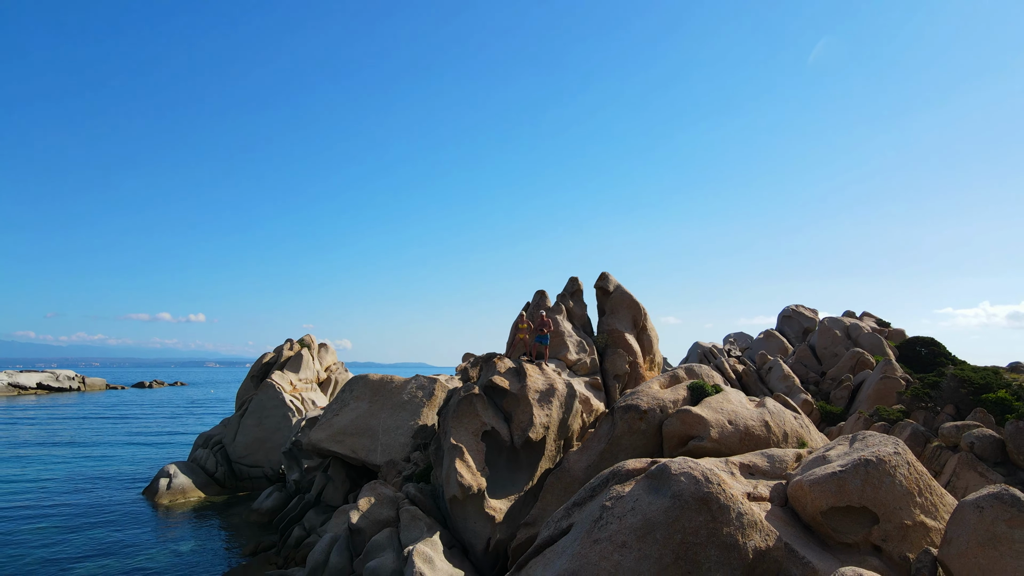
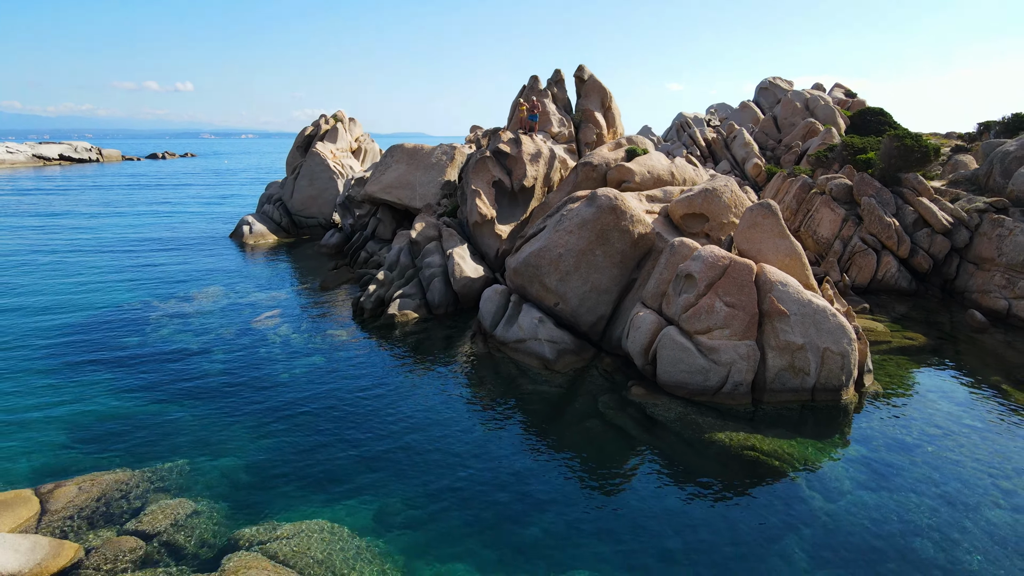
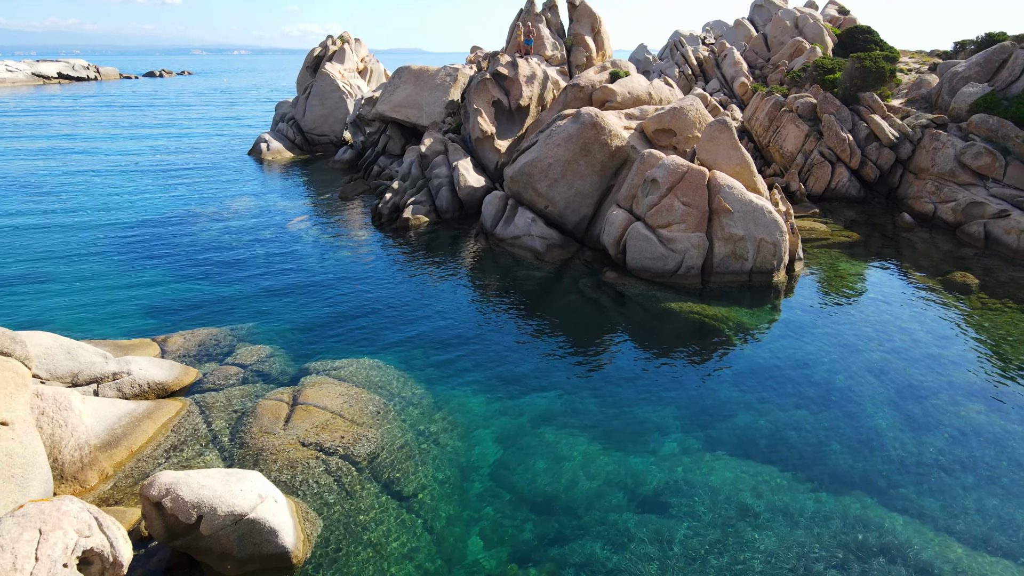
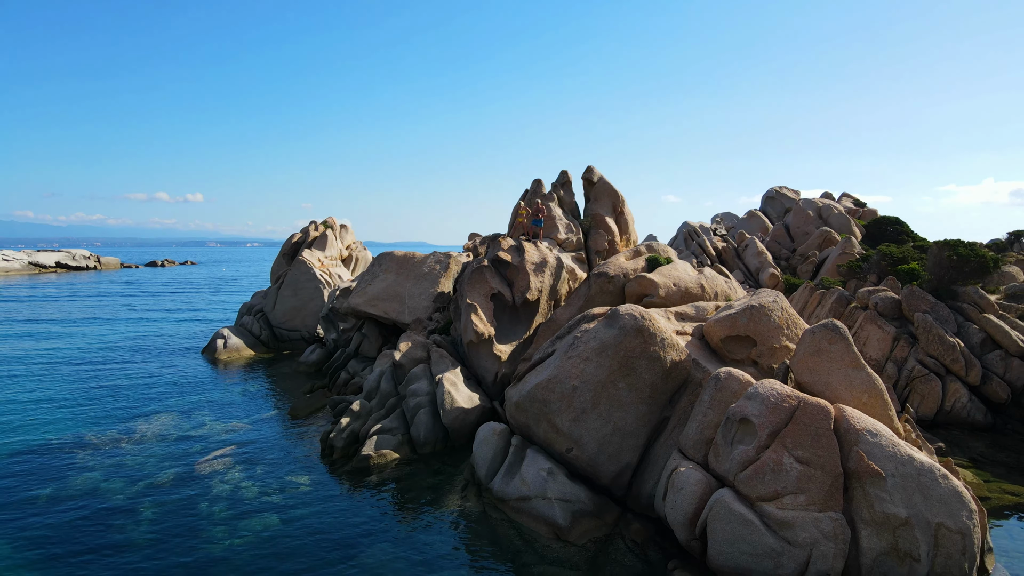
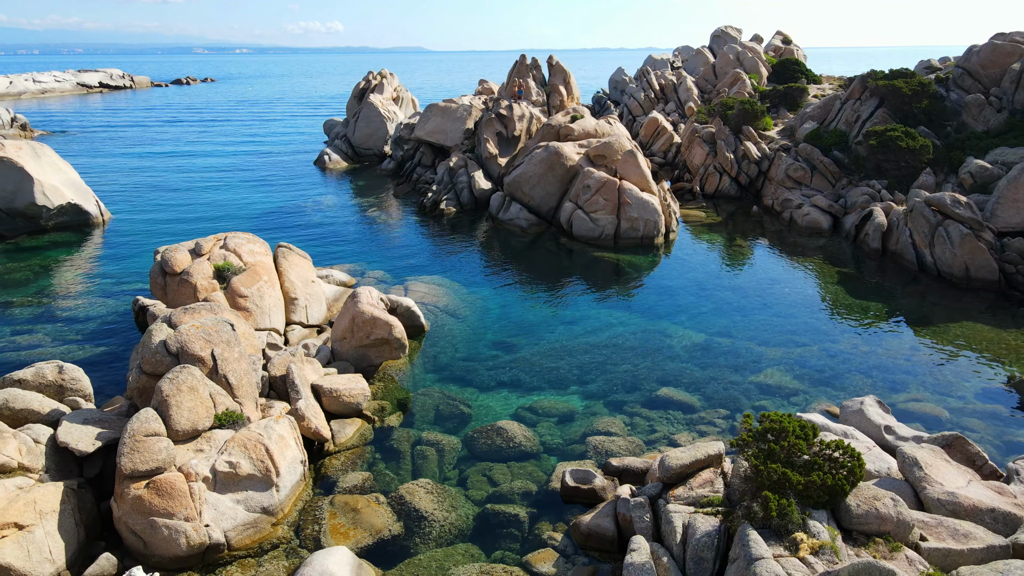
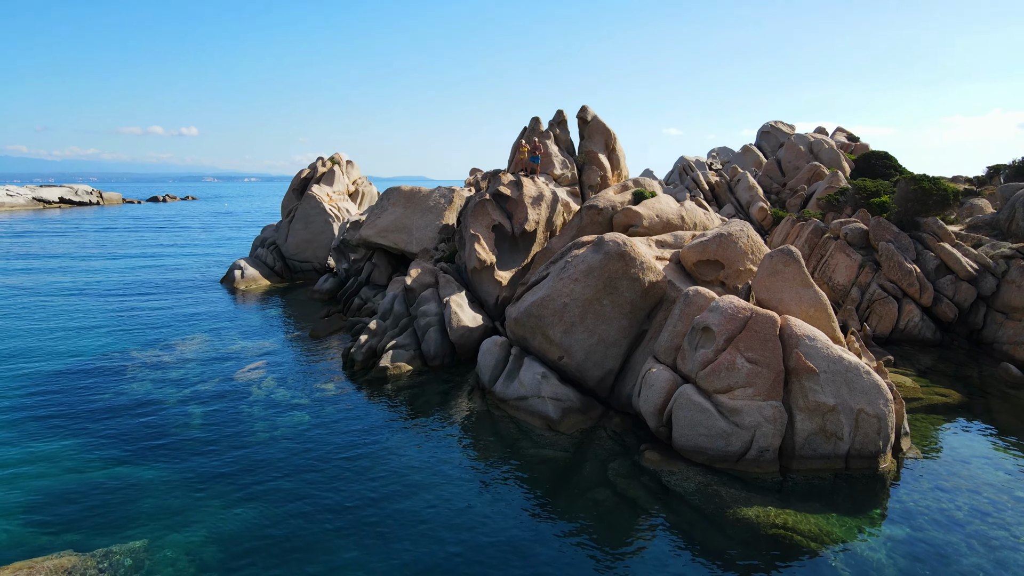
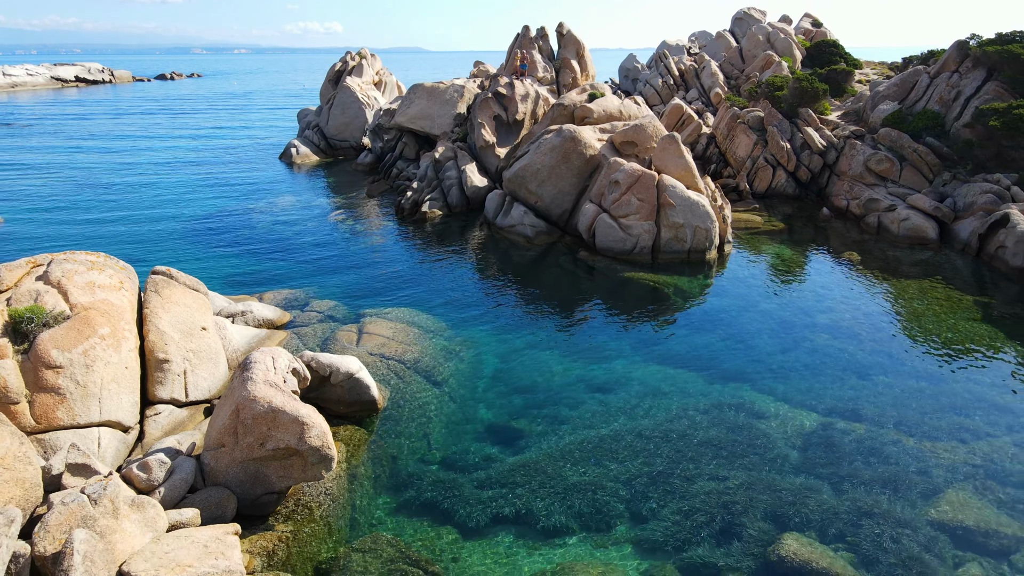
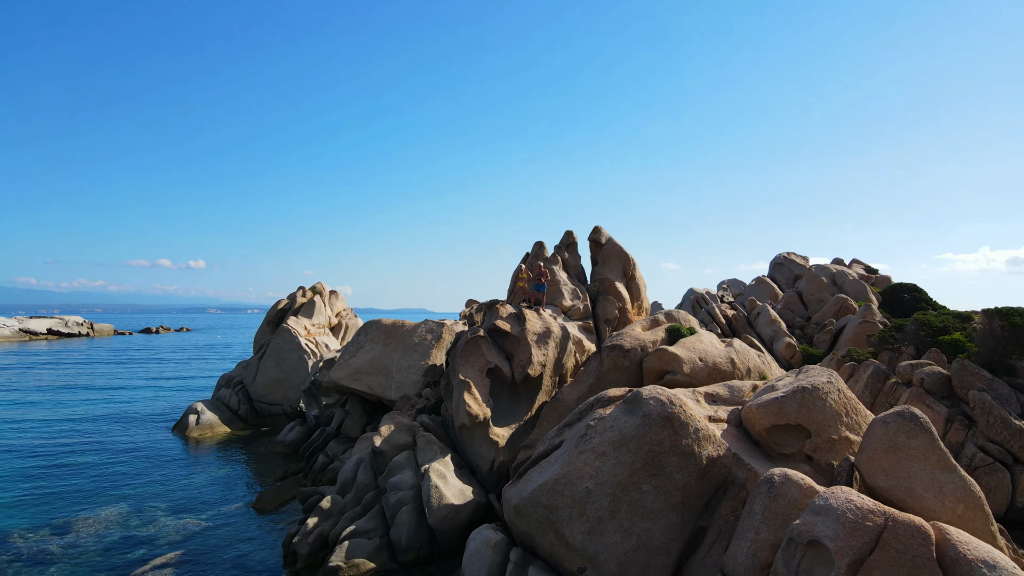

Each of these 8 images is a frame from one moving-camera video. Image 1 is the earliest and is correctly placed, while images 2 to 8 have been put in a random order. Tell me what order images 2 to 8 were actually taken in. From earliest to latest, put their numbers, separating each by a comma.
8, 4, 6, 2, 3, 7, 5
